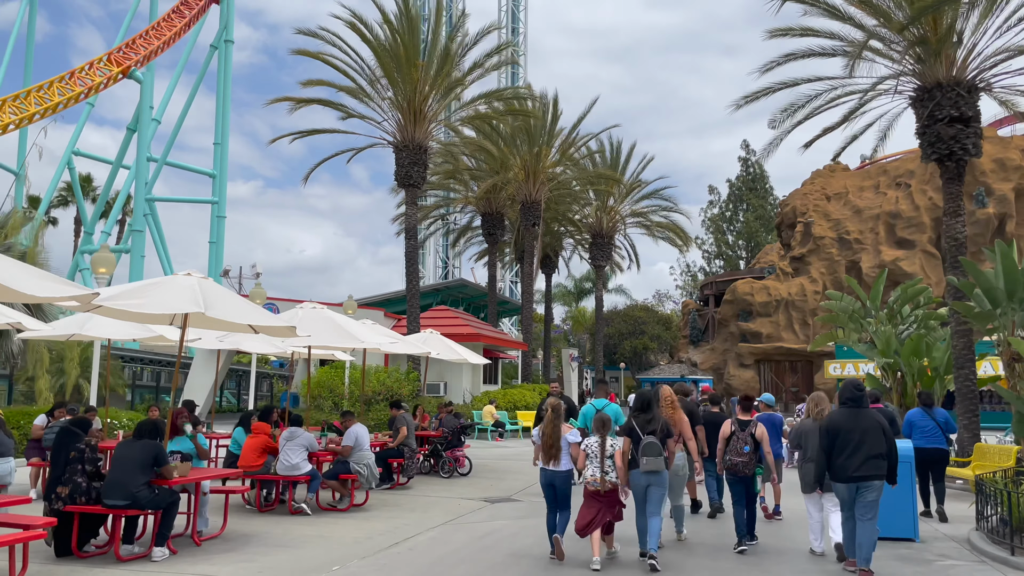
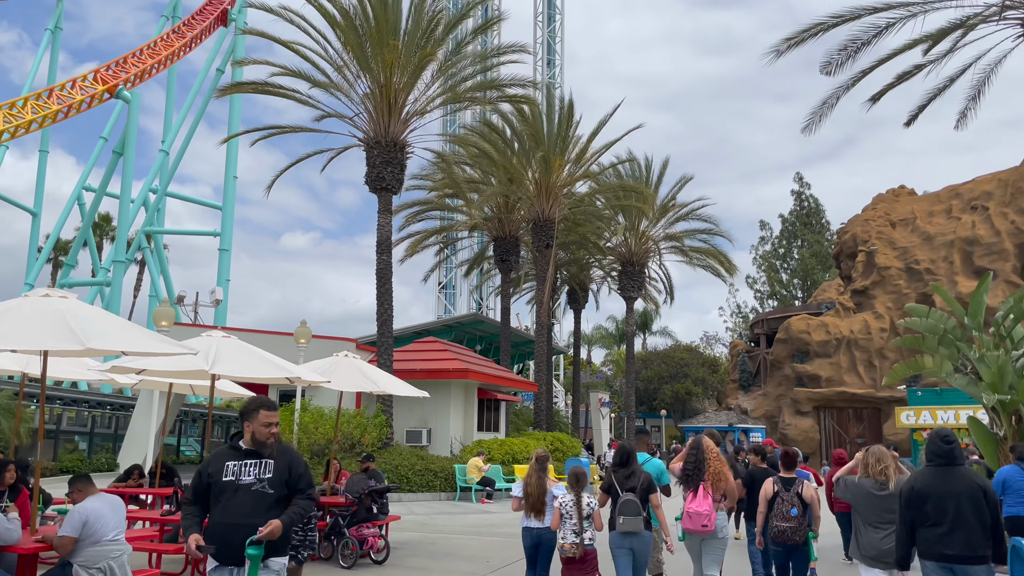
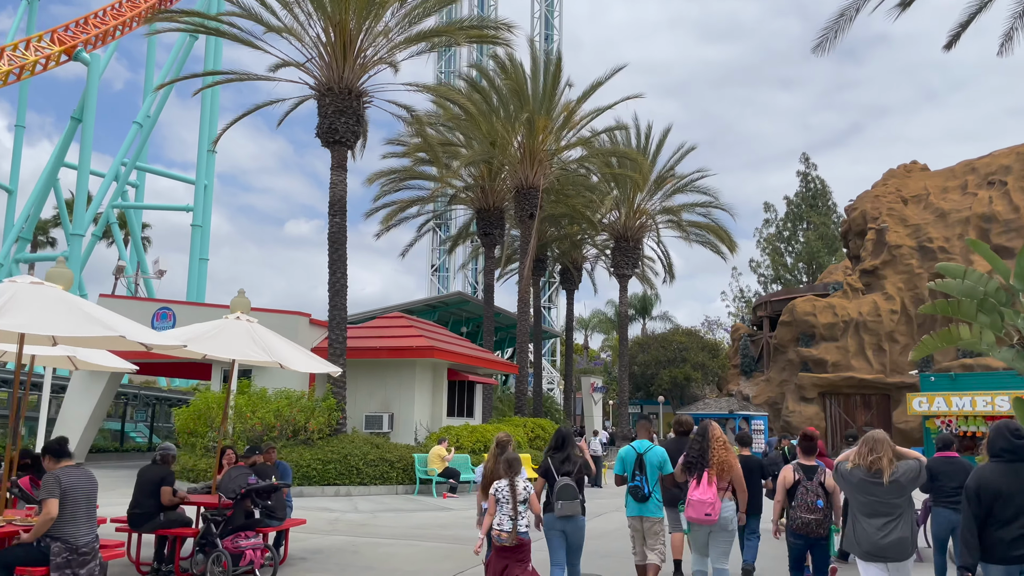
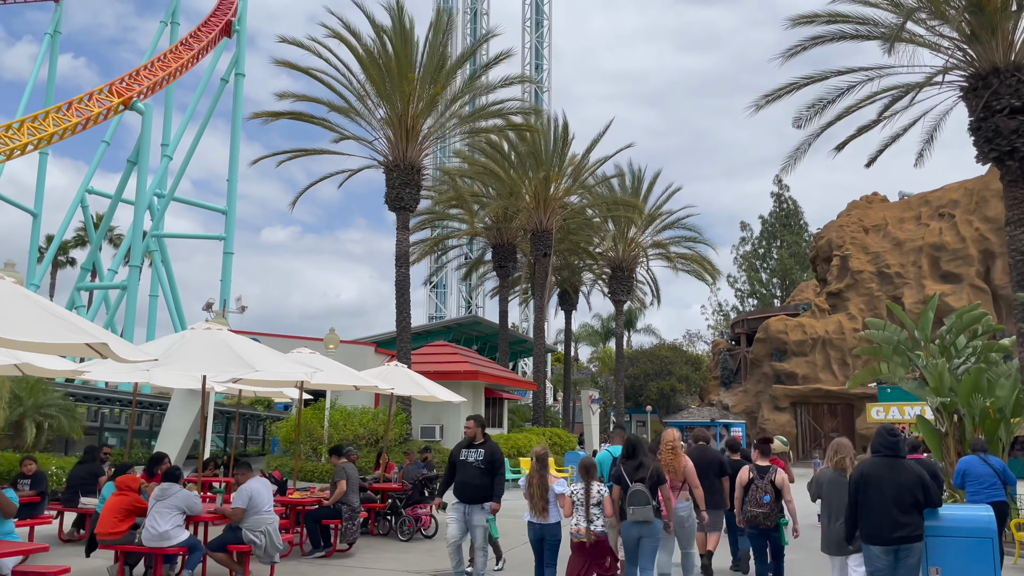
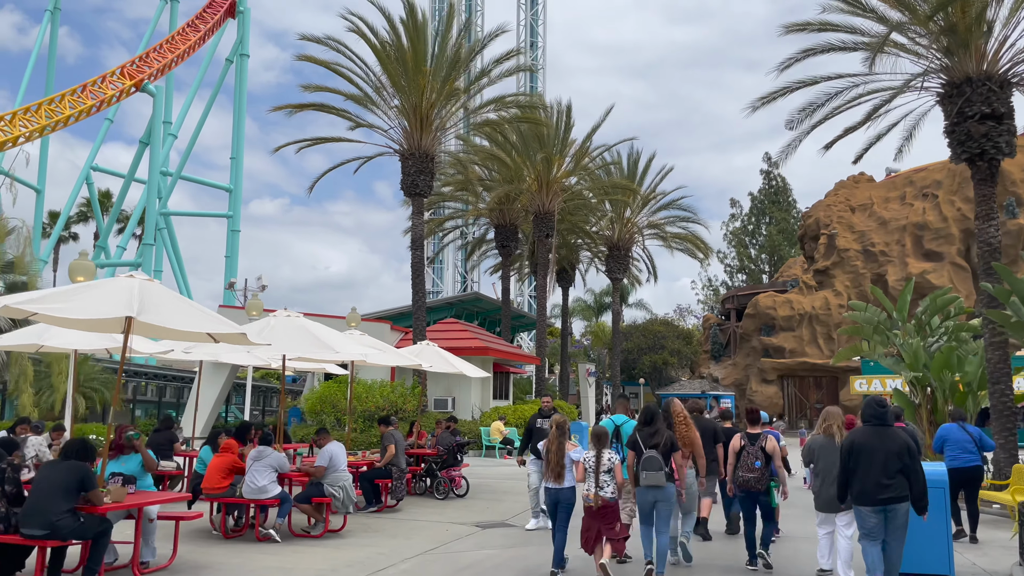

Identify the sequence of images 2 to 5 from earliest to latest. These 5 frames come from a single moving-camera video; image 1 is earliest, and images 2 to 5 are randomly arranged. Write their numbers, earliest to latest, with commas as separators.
5, 4, 2, 3
